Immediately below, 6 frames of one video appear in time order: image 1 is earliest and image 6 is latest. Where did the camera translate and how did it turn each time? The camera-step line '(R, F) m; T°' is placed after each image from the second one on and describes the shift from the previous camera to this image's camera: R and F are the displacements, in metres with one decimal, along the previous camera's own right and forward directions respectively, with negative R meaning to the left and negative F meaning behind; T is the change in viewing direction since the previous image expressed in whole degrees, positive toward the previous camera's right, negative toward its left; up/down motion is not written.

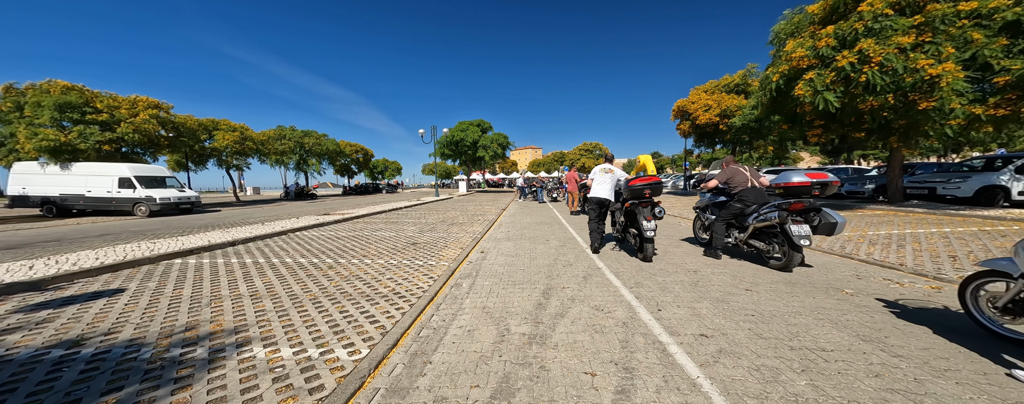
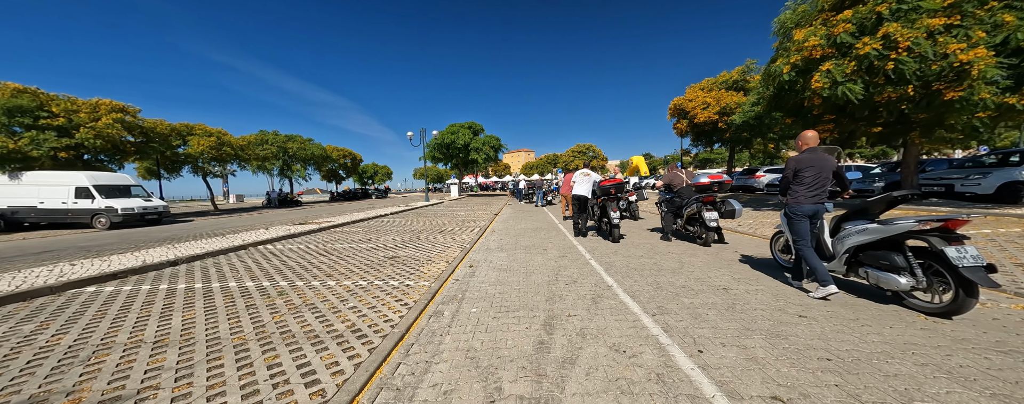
(0.0, +0.7) m; +1°
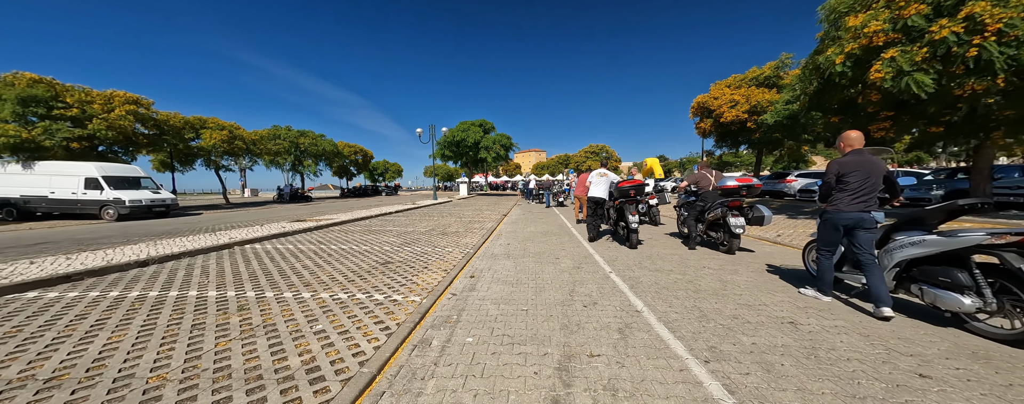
(0.0, +0.7) m; -2°
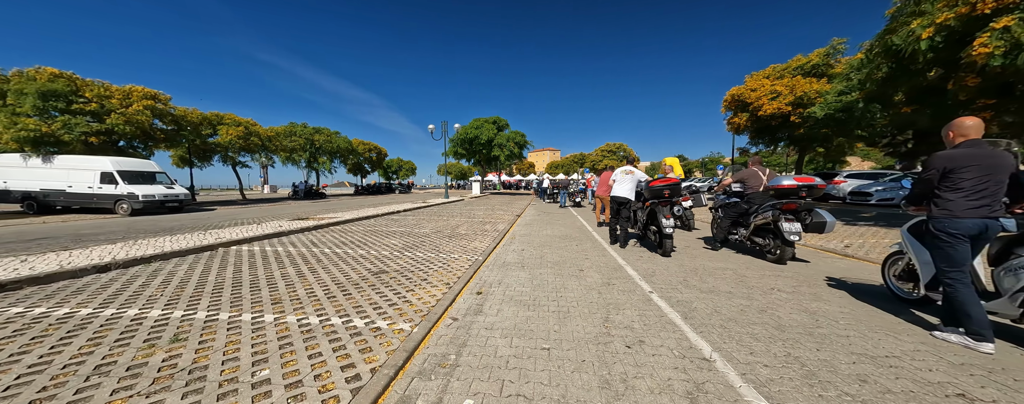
(-0.1, +0.8) m; -3°
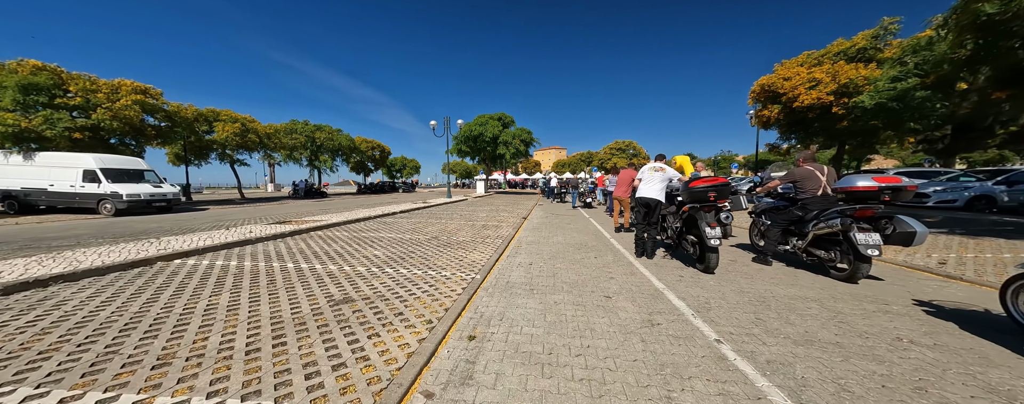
(0.0, +1.1) m; -1°
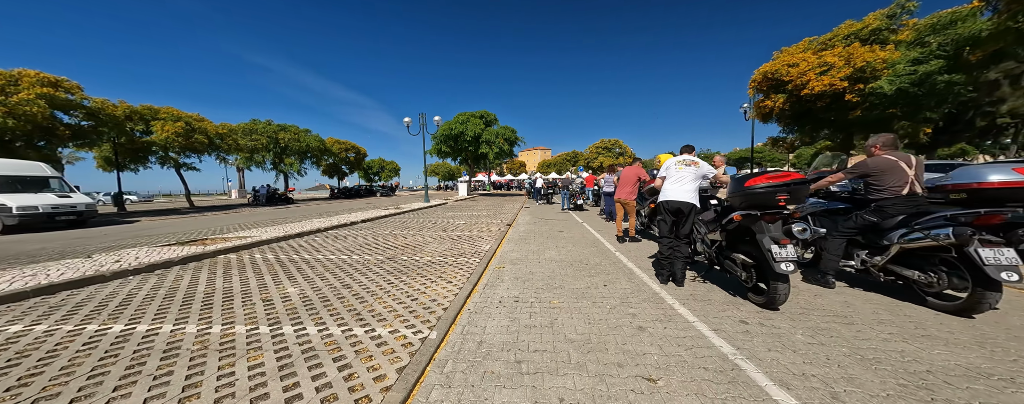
(+0.1, +1.5) m; +3°
